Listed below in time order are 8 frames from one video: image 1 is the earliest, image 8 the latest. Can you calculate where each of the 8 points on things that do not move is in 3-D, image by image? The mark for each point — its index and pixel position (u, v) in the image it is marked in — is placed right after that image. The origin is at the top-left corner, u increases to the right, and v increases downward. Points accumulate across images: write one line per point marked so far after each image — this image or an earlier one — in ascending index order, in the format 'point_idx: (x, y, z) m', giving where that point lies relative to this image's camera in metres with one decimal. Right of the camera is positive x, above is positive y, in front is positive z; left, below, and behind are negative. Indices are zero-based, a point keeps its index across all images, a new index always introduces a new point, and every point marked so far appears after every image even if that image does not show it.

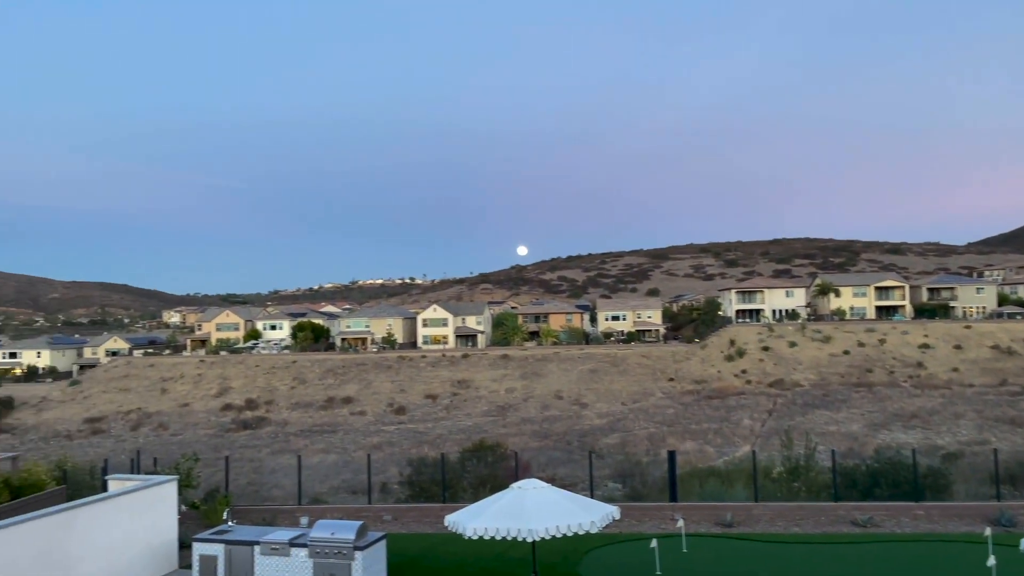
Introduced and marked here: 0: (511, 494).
0: (-0.2, -3.6, +13.6) m
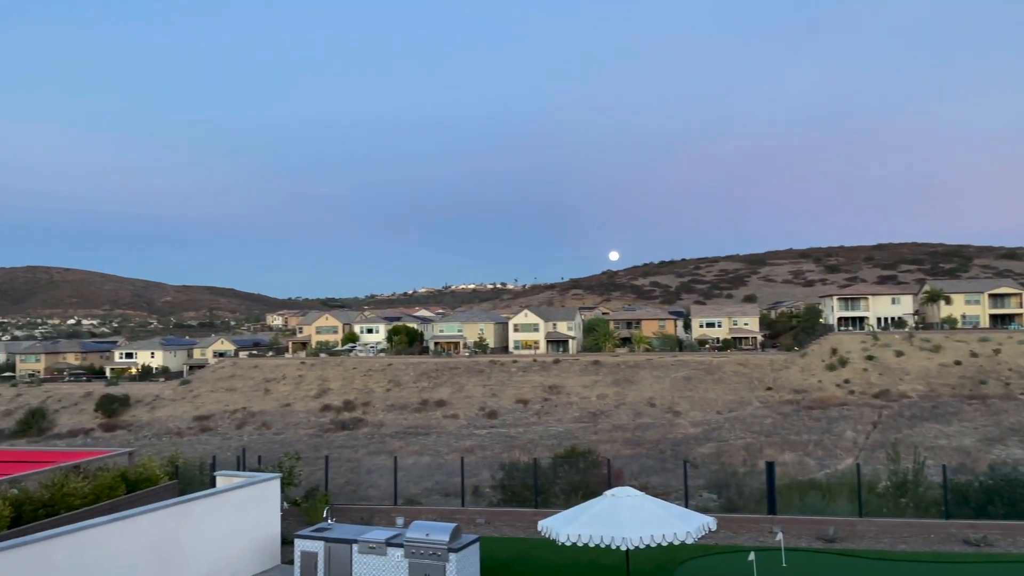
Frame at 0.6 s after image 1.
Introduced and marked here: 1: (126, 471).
0: (+1.5, -3.7, +13.5) m
1: (-9.3, -4.4, +19.0) m
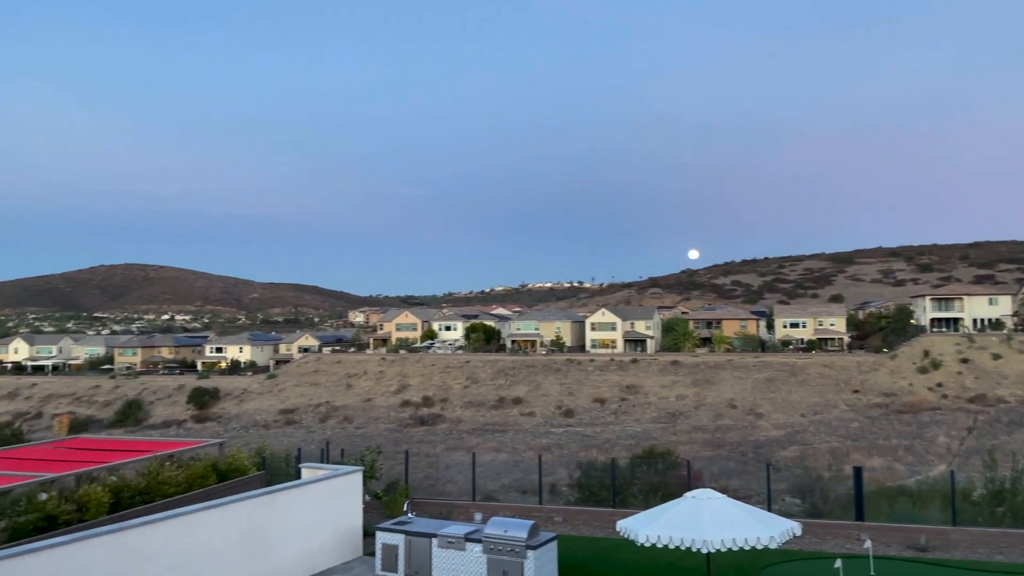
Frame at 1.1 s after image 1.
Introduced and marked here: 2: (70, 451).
0: (+2.9, -3.6, +13.3) m
1: (-7.3, -4.3, +19.7) m
2: (-11.1, -4.1, +19.8) m
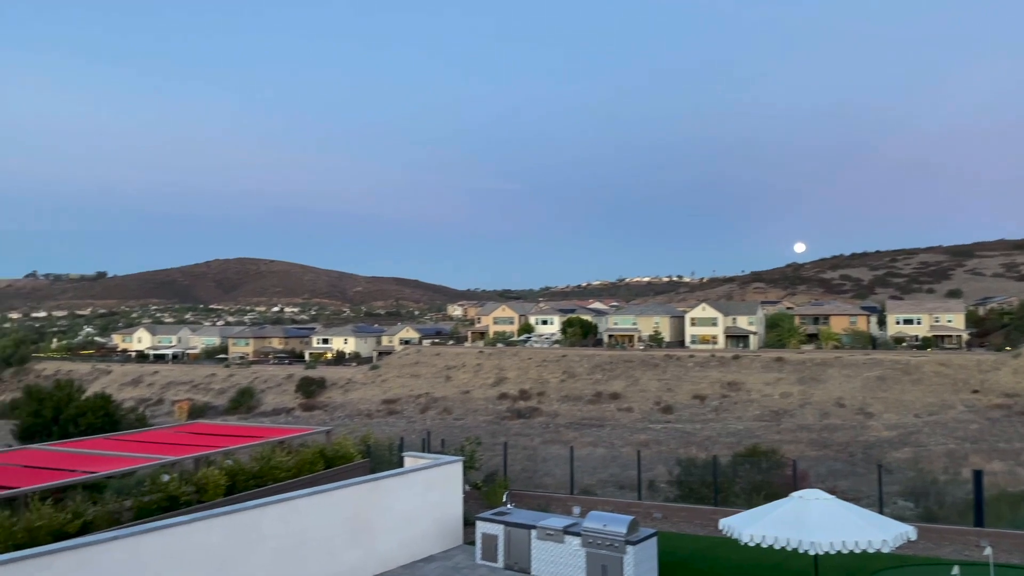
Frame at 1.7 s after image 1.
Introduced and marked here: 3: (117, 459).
0: (+4.6, -3.5, +13.0) m
1: (-4.8, -4.1, +20.4) m
2: (-8.5, -3.9, +20.9) m
3: (-9.4, -4.1, +18.8) m
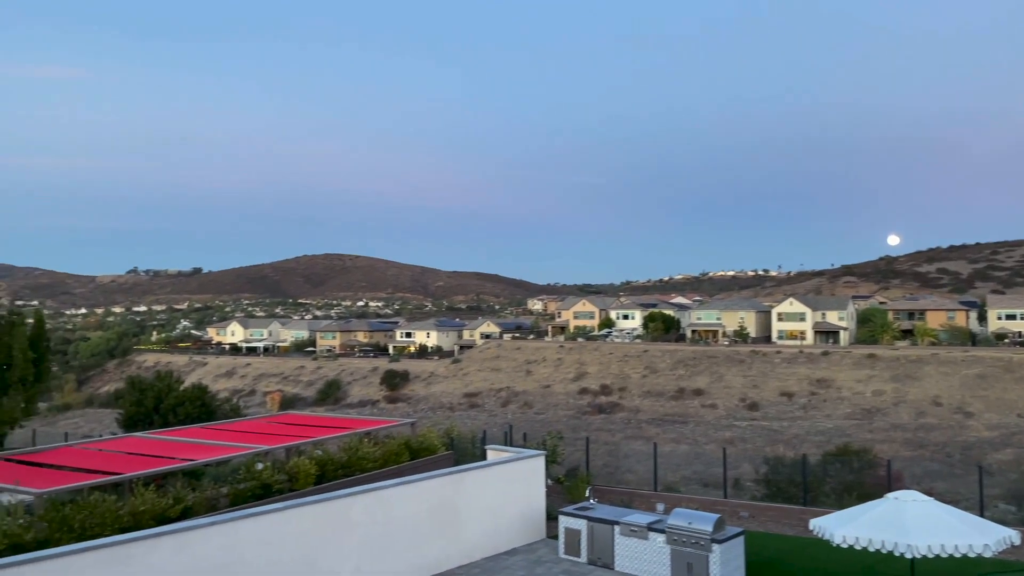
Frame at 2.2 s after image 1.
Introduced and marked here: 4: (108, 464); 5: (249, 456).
0: (+6.1, -3.4, +12.5) m
1: (-2.7, -4.0, +20.8) m
2: (-6.3, -3.7, +21.6) m
3: (-7.4, -3.9, +19.6) m
4: (-9.4, -4.1, +18.4) m
5: (-6.1, -3.9, +18.3) m
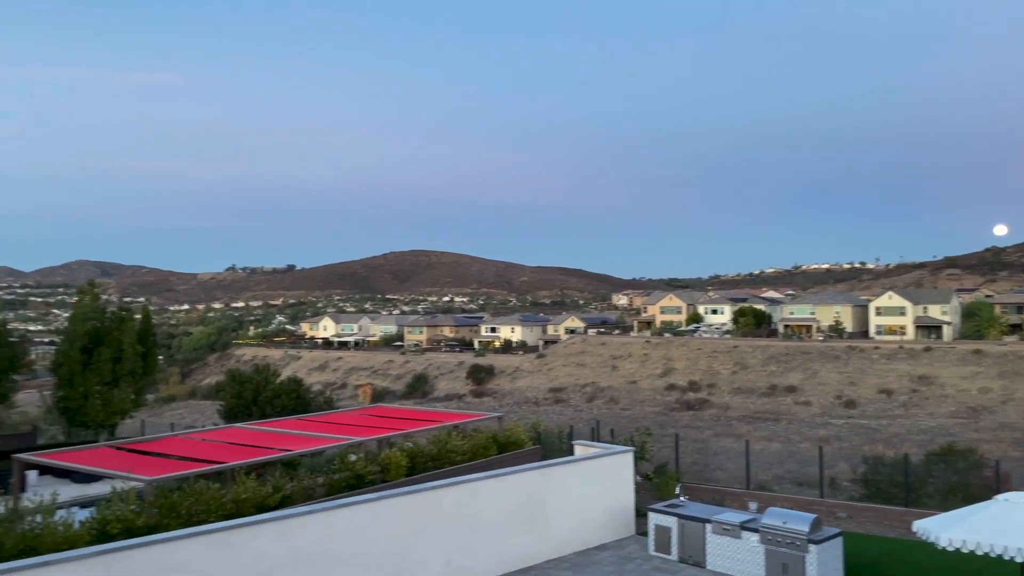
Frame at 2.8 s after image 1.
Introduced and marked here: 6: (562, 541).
0: (+7.6, -3.3, +11.9) m
1: (-0.4, -3.9, +20.9) m
2: (-3.9, -3.6, +22.1) m
3: (-5.2, -3.8, +20.2) m
4: (-7.3, -4.0, +19.2) m
5: (-4.0, -3.8, +18.8) m
6: (+0.8, -4.6, +13.9) m
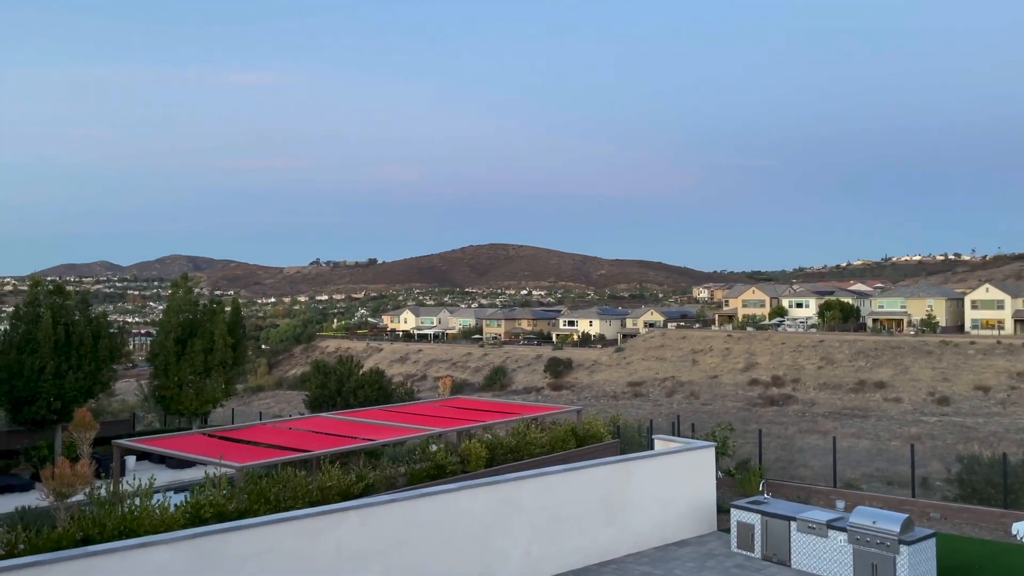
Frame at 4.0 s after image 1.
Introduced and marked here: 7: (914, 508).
0: (+8.9, -3.2, +11.2) m
1: (+1.7, -3.7, +21.0) m
2: (-1.7, -3.4, +22.4) m
3: (-3.1, -3.7, +20.6) m
4: (-5.3, -3.8, +19.8) m
5: (-2.1, -3.6, +19.1) m
6: (+2.3, -4.5, +13.9) m
7: (+9.6, -5.2, +18.8) m
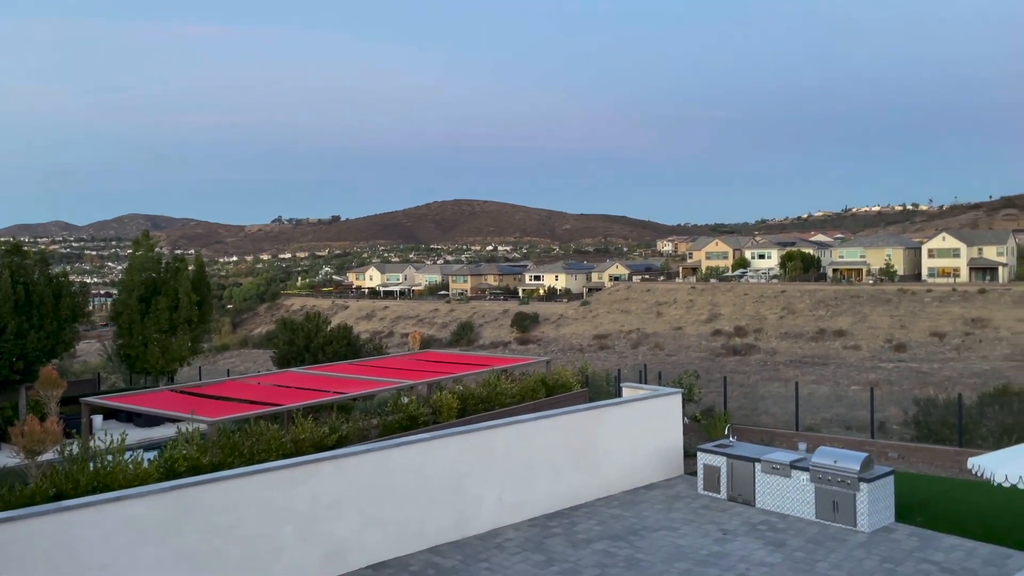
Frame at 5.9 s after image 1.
0: (+8.5, -2.1, +11.7) m
1: (+0.9, -2.4, +21.1) m
2: (-2.6, -2.1, +22.4) m
3: (-3.9, -2.4, +20.6) m
4: (-6.1, -2.6, +19.6) m
5: (-2.8, -2.4, +19.1) m
6: (+1.8, -3.3, +14.1) m
7: (+8.9, -3.9, +19.4) m
